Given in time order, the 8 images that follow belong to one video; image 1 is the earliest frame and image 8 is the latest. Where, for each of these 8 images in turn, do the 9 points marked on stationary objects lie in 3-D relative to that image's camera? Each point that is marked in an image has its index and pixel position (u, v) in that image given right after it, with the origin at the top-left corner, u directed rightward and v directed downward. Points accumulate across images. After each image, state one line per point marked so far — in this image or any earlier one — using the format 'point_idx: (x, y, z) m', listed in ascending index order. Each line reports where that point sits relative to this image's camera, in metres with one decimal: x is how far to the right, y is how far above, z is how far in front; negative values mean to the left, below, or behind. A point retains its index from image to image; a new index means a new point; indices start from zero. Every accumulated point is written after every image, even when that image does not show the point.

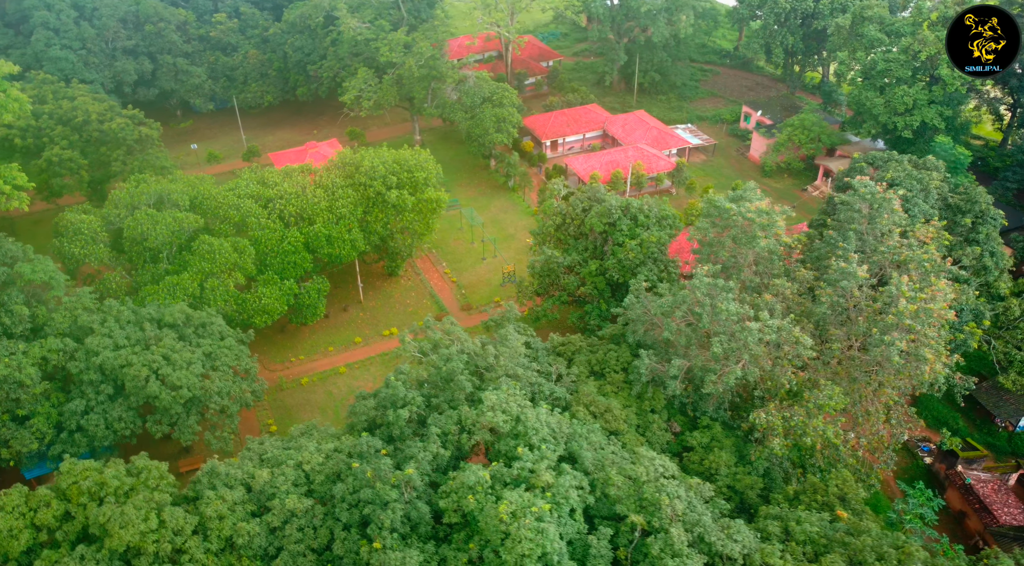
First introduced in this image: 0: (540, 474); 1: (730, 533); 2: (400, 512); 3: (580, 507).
0: (+0.7, -4.9, +19.3) m
1: (+5.2, -6.1, +18.4) m
2: (-2.9, -6.0, +19.4) m
3: (+1.9, -5.8, +19.3) m
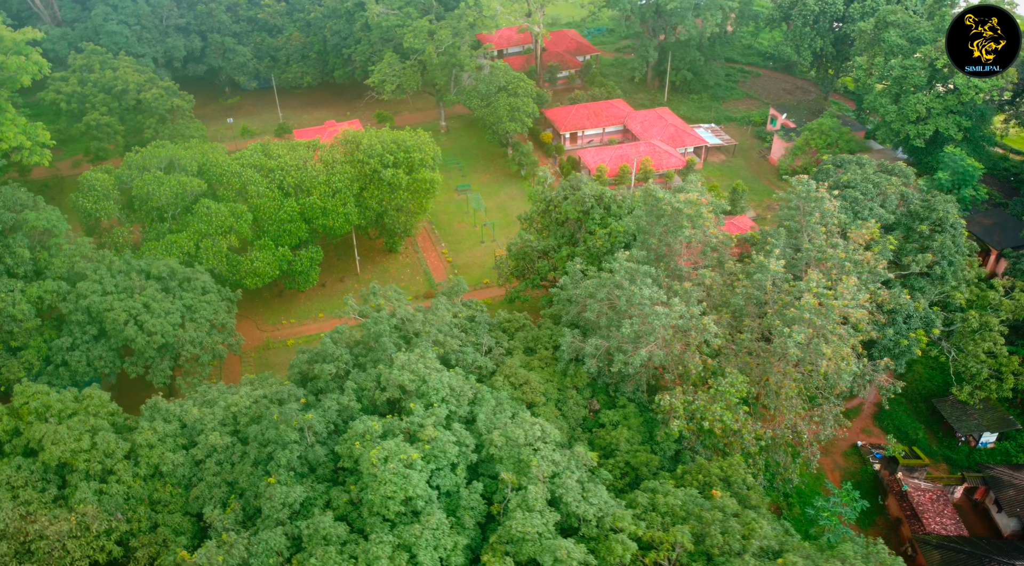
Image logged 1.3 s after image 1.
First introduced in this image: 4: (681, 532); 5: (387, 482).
0: (-2.4, -4.0, +20.6) m
1: (+1.9, -5.5, +19.3) m
2: (-6.0, -4.8, +21.1) m
3: (-1.3, -4.9, +20.6) m
4: (+4.1, -6.1, +18.4) m
5: (-3.1, -5.0, +18.7) m
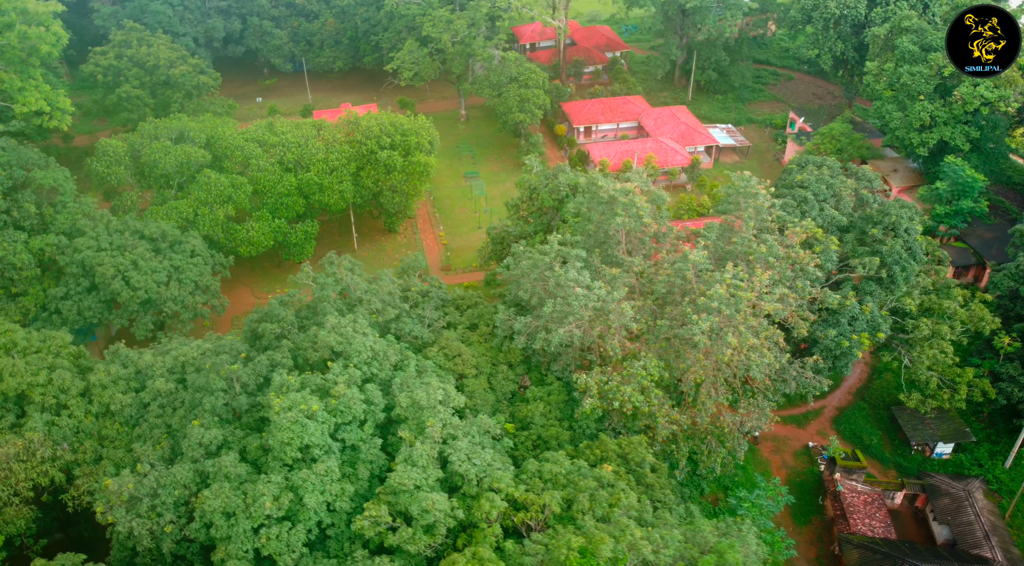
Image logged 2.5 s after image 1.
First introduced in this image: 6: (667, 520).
0: (-5.2, -3.0, +22.0) m
1: (-1.1, -4.7, +20.4) m
2: (-8.8, -3.6, +22.7) m
3: (-4.1, -4.0, +21.9) m
4: (+1.0, -5.5, +19.3) m
5: (-6.1, -3.9, +20.2) m
6: (+3.8, -6.0, +19.0) m
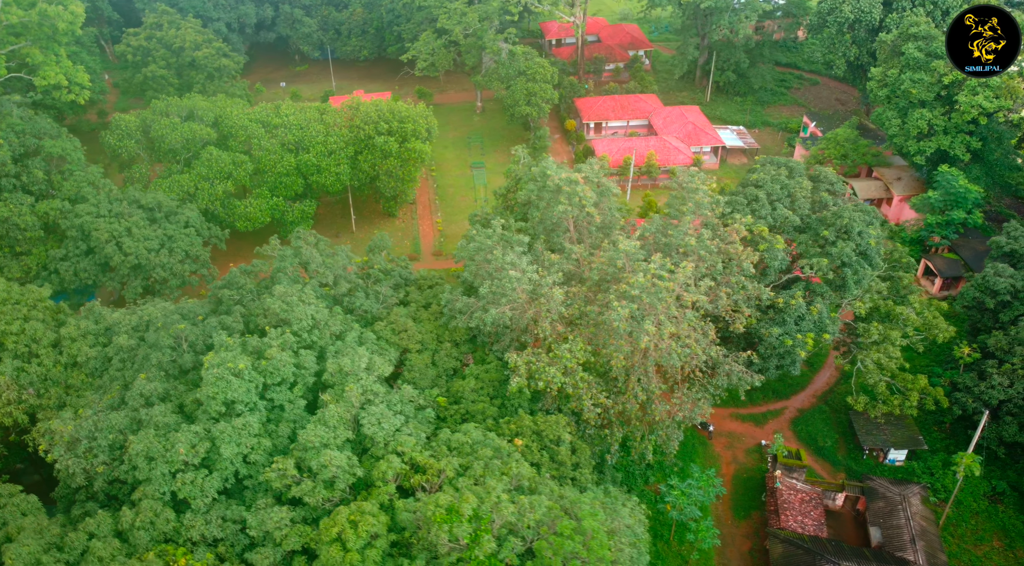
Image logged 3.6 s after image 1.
0: (-7.6, -2.0, +23.4) m
1: (-3.7, -4.0, +21.5) m
2: (-11.2, -2.4, +24.4) m
3: (-6.6, -3.0, +23.2) m
4: (-1.8, -4.9, +20.4) m
5: (-8.7, -2.9, +21.6) m
6: (+1.0, -5.5, +19.9) m
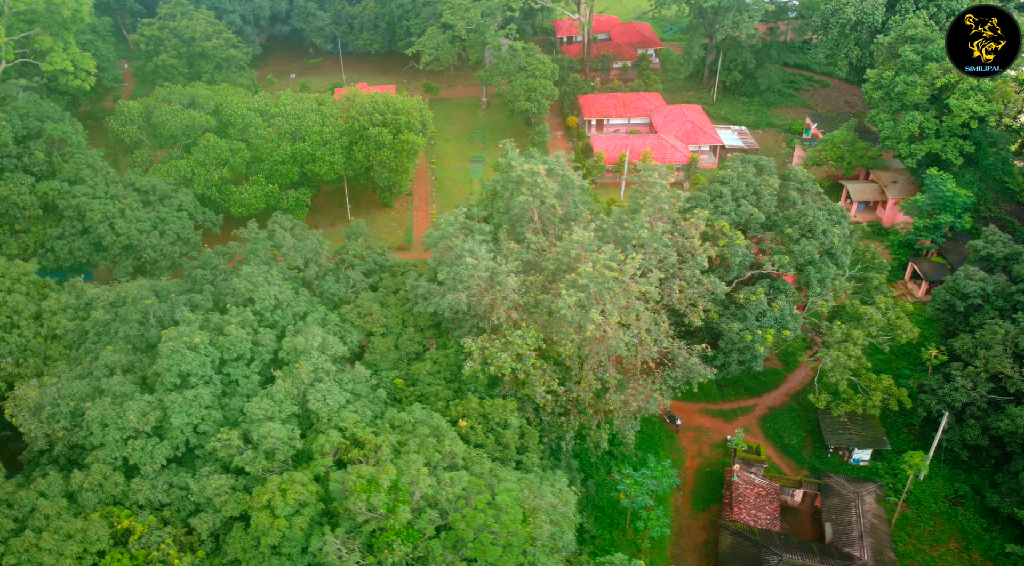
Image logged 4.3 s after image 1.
0: (-9.2, -1.3, +24.3) m
1: (-5.5, -3.4, +22.3) m
2: (-12.7, -1.6, +25.4) m
3: (-8.2, -2.4, +24.0) m
4: (-3.5, -4.4, +21.1) m
5: (-10.4, -2.2, +22.5) m
6: (-0.8, -5.0, +20.5) m
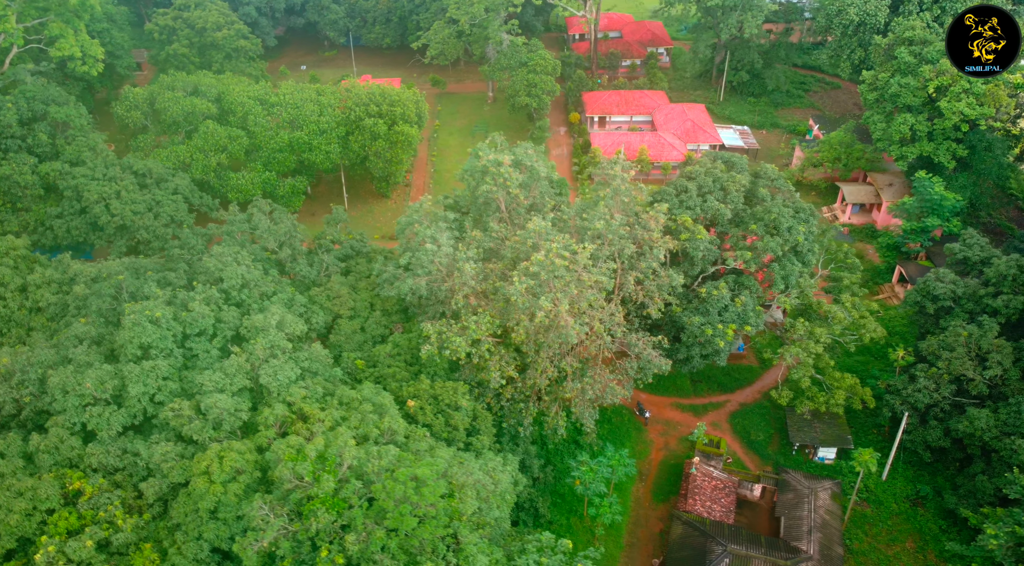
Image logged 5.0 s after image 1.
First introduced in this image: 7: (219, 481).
0: (-10.7, -0.6, +25.2) m
1: (-7.1, -2.8, +23.1) m
2: (-14.2, -0.8, +26.4) m
3: (-9.8, -1.7, +24.9) m
4: (-5.3, -3.8, +21.8) m
5: (-12.0, -1.4, +23.5) m
6: (-2.6, -4.6, +21.1) m
7: (-7.5, -5.1, +19.3) m
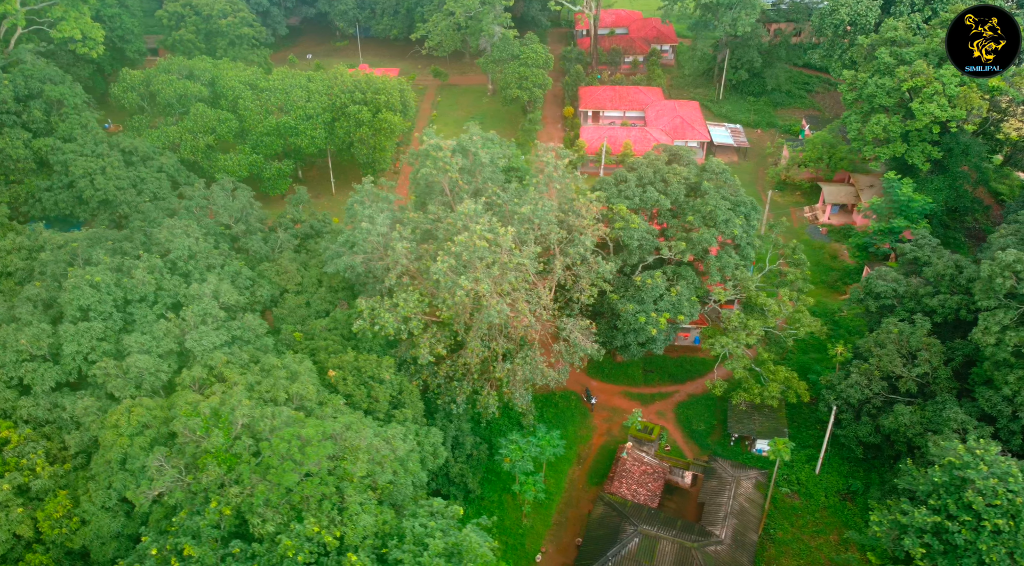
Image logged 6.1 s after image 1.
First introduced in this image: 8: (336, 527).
0: (-13.3, +0.5, +26.5) m
1: (-9.9, -1.8, +24.3) m
2: (-16.7, +0.5, +27.9) m
3: (-12.4, -0.6, +26.2) m
4: (-8.1, -2.9, +22.9) m
5: (-14.6, -0.3, +24.9) m
6: (-5.5, -3.8, +22.1) m
7: (-10.5, -4.1, +20.5) m
8: (-4.5, -6.2, +19.2) m
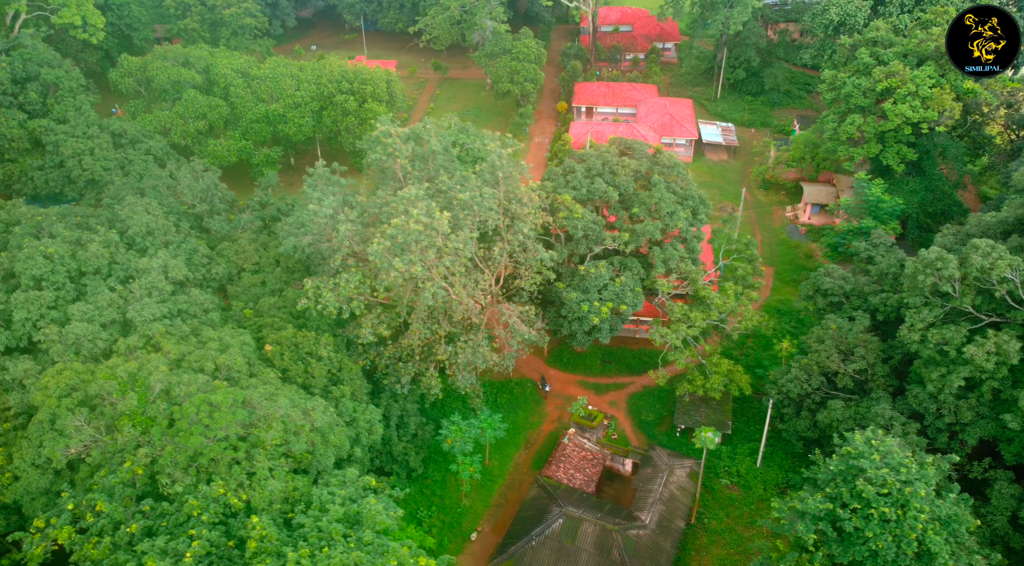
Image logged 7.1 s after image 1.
0: (-15.5, +1.5, +27.7) m
1: (-12.2, -0.9, +25.3) m
2: (-18.9, +1.6, +29.2) m
3: (-14.6, +0.3, +27.4) m
4: (-10.6, -2.1, +23.9) m
5: (-16.9, +0.7, +26.2) m
6: (-8.0, -3.0, +23.0) m
7: (-13.1, -3.2, +21.6) m
8: (-7.2, -5.5, +20.1) m
